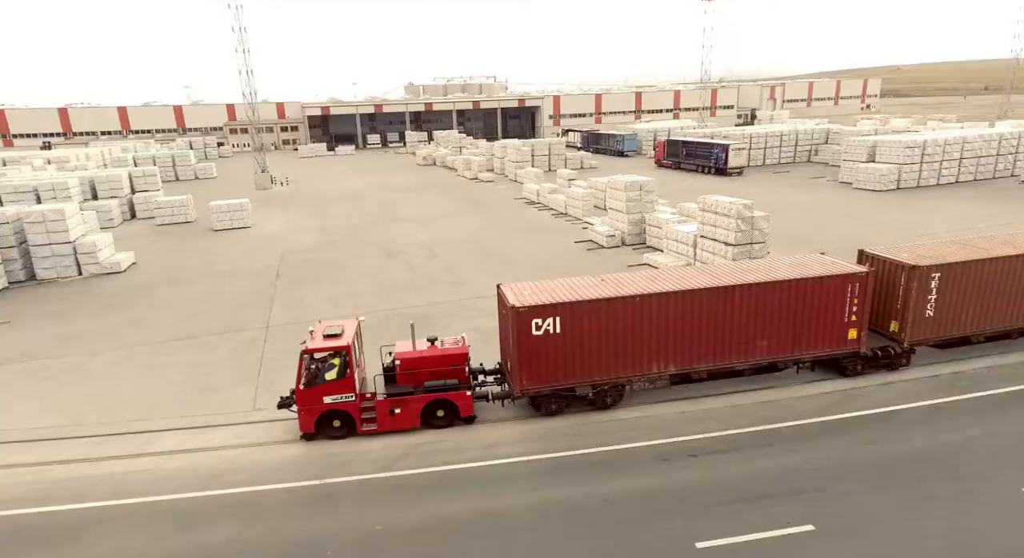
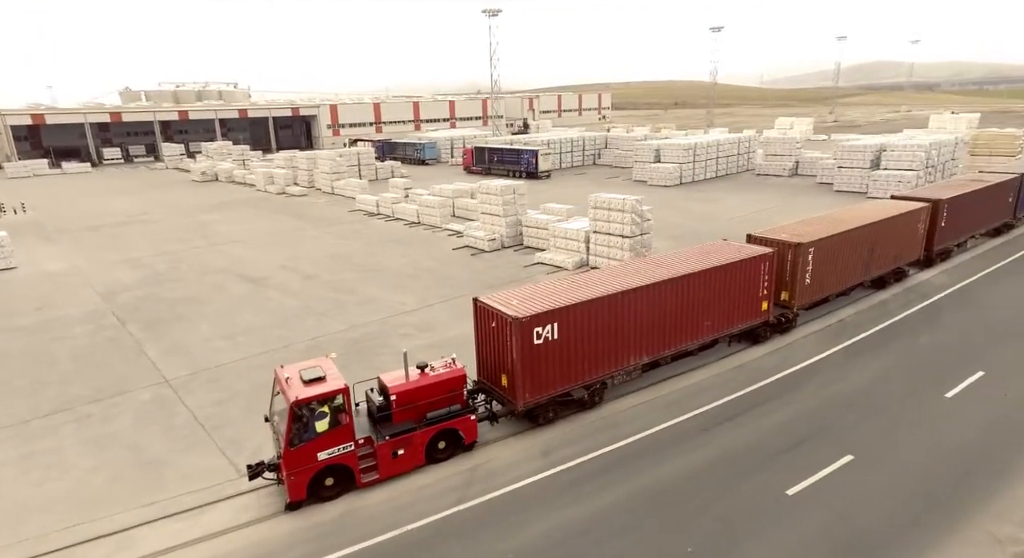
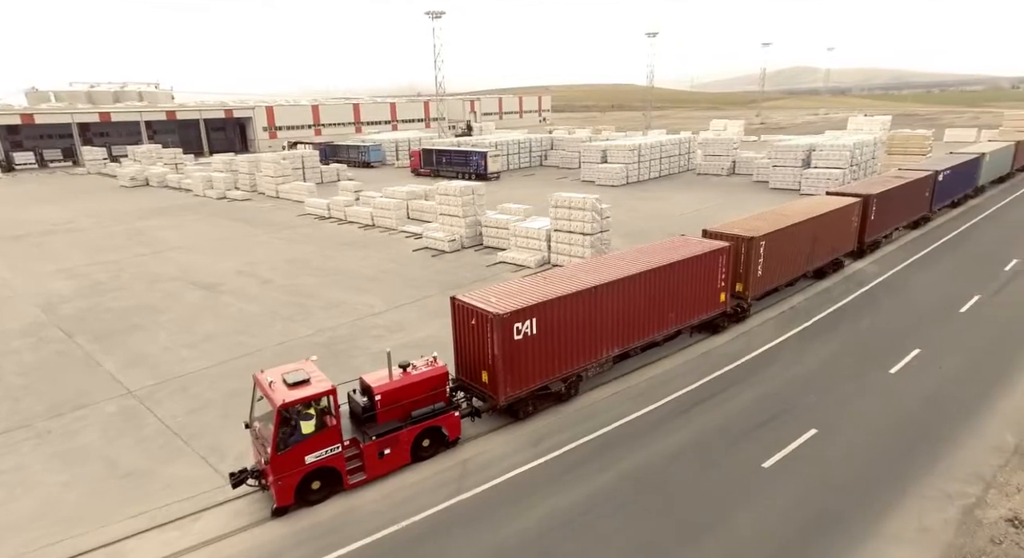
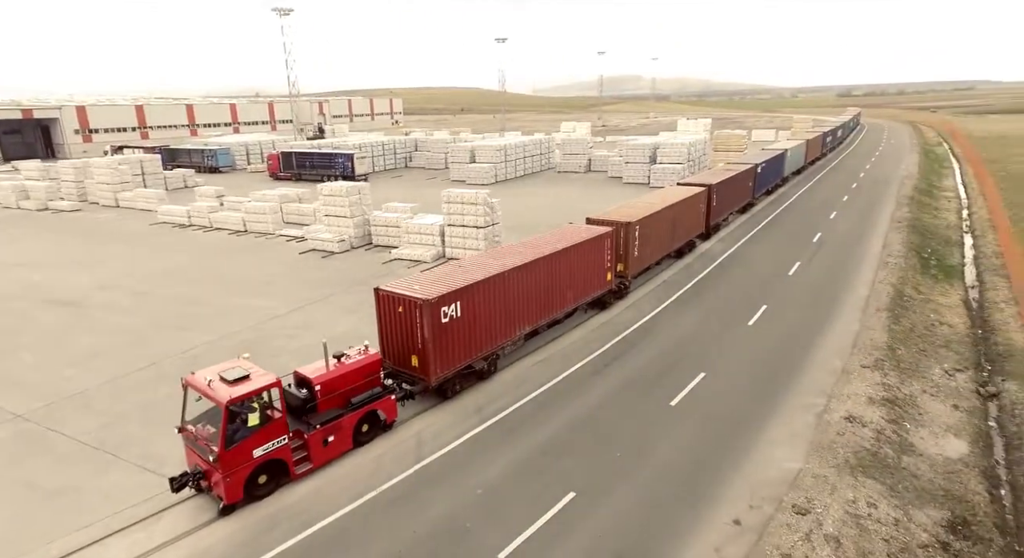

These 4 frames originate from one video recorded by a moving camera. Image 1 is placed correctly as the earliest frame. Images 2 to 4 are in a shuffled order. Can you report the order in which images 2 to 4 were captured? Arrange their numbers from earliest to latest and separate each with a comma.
2, 3, 4
